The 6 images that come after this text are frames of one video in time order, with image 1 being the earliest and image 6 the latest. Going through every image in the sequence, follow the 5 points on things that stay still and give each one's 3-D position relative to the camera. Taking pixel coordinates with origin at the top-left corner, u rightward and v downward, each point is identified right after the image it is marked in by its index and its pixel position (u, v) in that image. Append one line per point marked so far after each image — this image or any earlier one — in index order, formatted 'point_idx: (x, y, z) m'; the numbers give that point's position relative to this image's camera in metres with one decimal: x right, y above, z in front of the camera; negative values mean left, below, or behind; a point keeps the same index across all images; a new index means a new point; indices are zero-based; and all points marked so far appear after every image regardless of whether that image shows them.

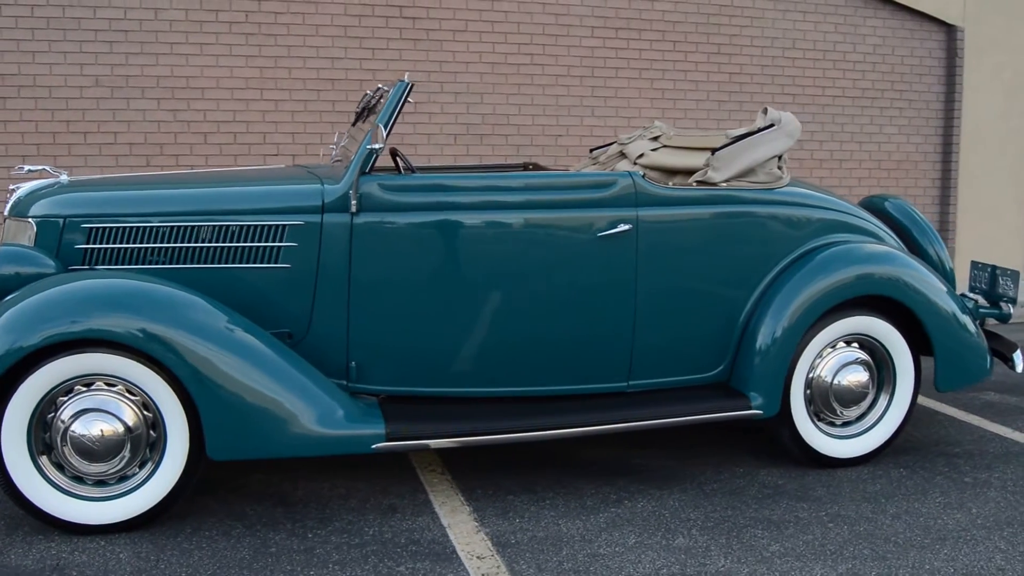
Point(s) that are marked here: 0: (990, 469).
0: (+2.1, -0.8, +4.1) m
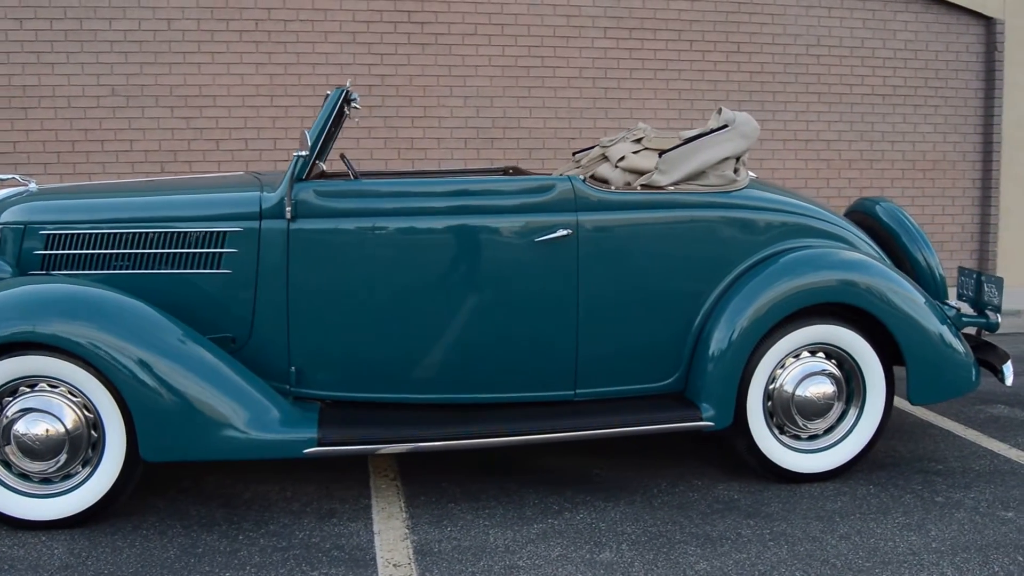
0: (+1.9, -0.8, +3.9) m
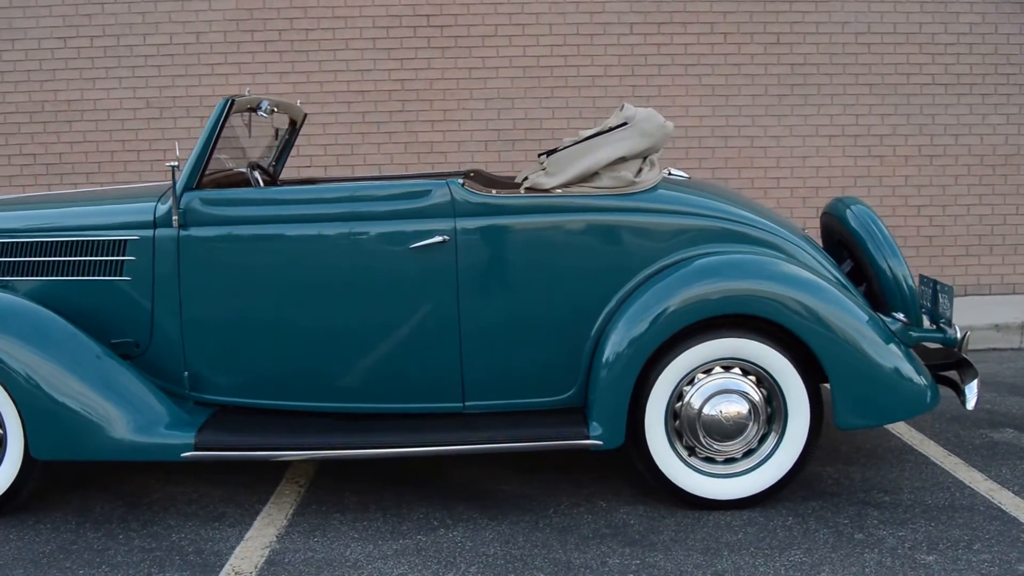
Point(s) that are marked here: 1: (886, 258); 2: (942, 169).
0: (+1.4, -0.9, +3.4) m
1: (+1.6, +0.1, +4.0) m
2: (+3.2, +0.9, +6.8) m
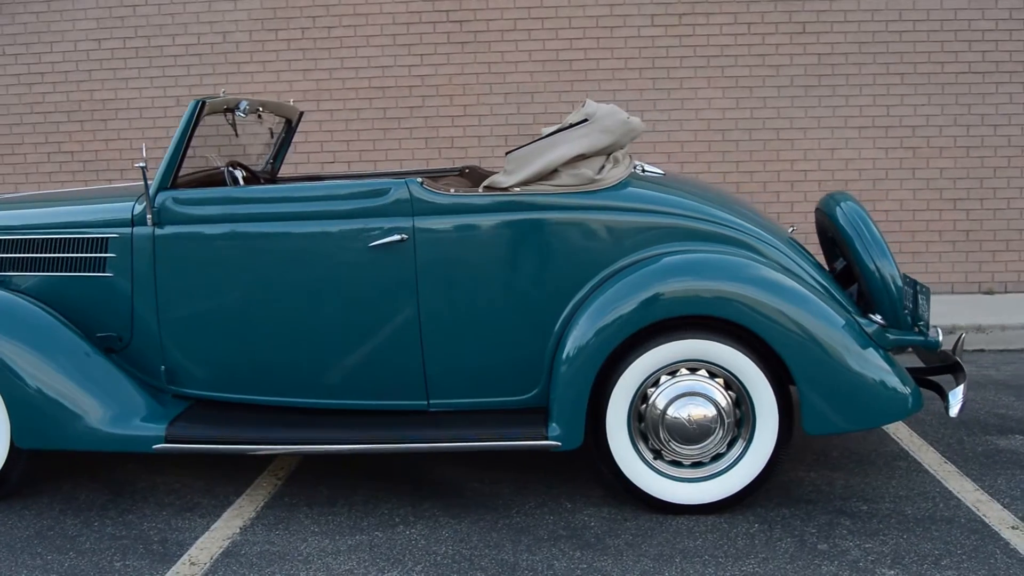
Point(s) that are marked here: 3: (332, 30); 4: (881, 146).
0: (+1.3, -0.9, +3.3) m
1: (+1.5, +0.1, +3.8) m
2: (+3.3, +0.9, +6.5) m
3: (-1.3, +1.9, +6.8) m
4: (+2.6, +1.0, +6.6) m
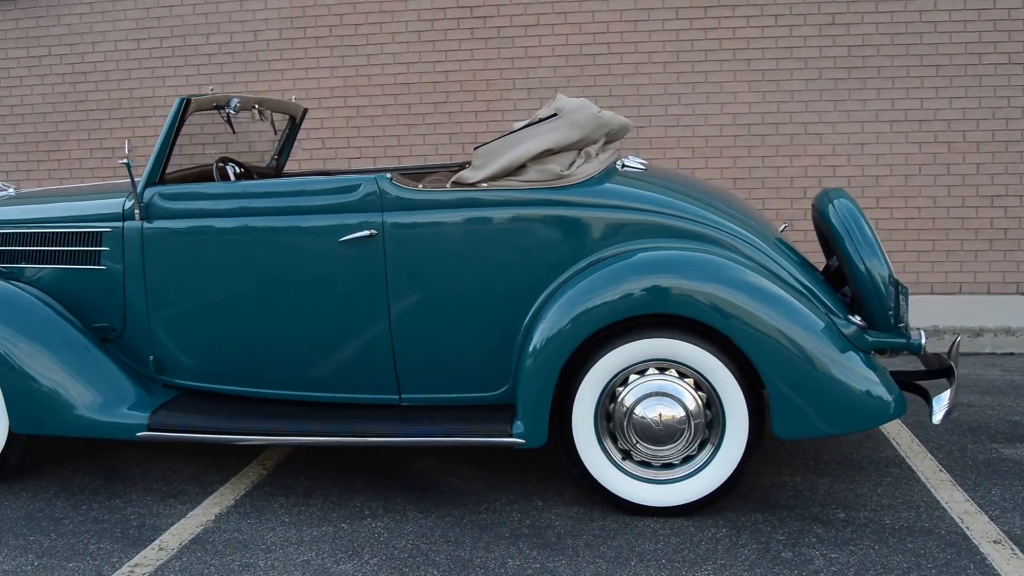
0: (+1.1, -0.9, +3.2) m
1: (+1.4, +0.1, +3.7) m
2: (+3.4, +0.9, +6.2) m
3: (-1.1, +1.9, +6.9) m
4: (+2.8, +1.0, +6.3) m
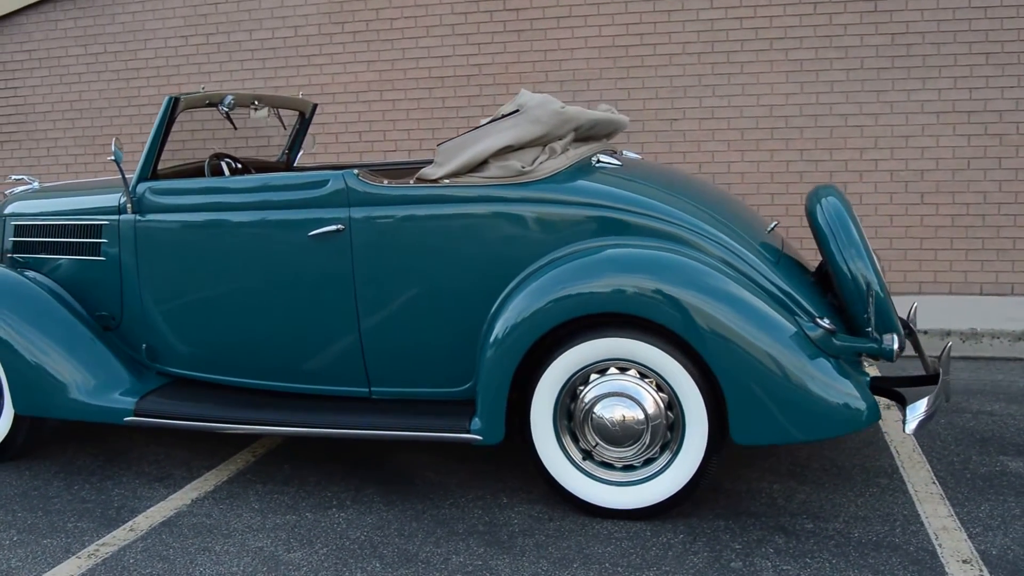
0: (+0.9, -0.9, +3.0) m
1: (+1.3, +0.1, +3.5) m
2: (+3.6, +0.9, +5.8) m
3: (-0.9, +2.0, +6.9) m
4: (+2.9, +1.0, +6.0) m
